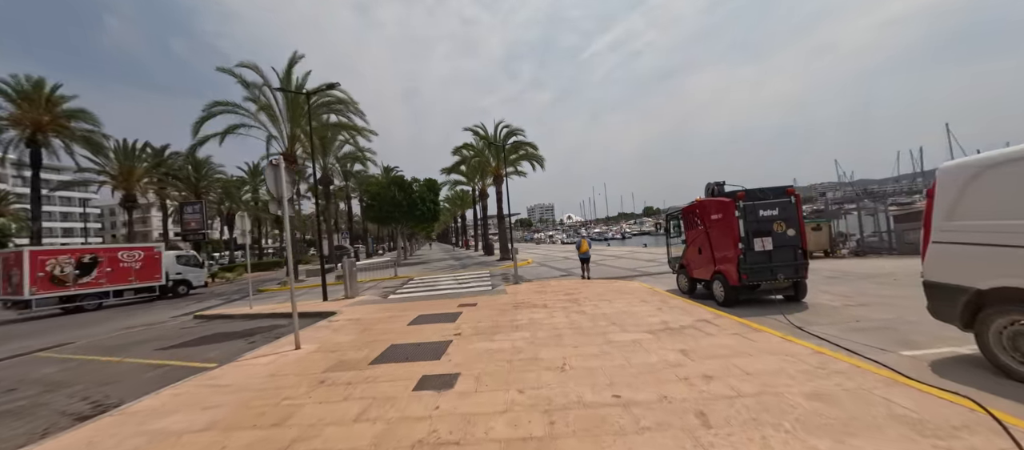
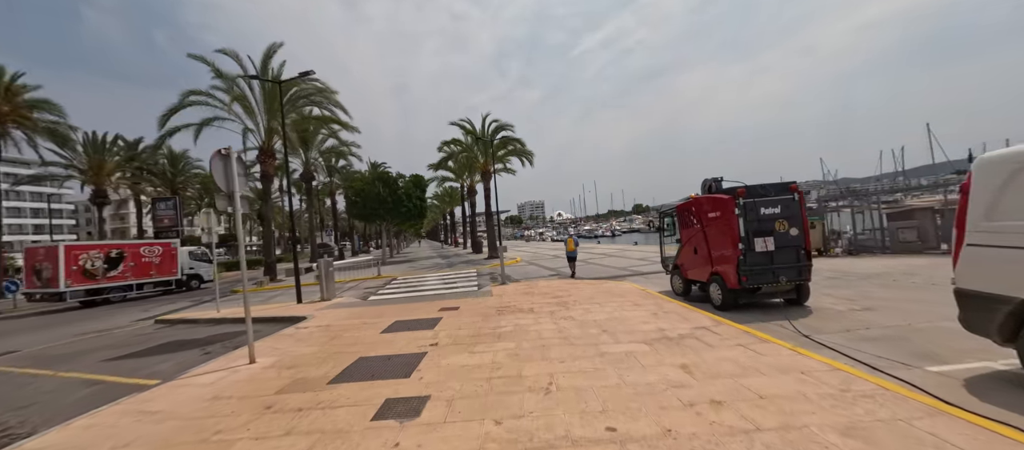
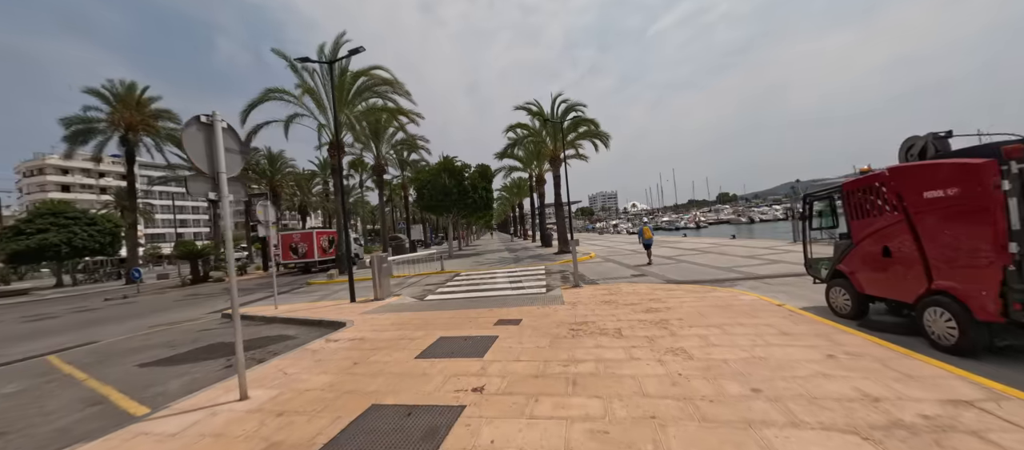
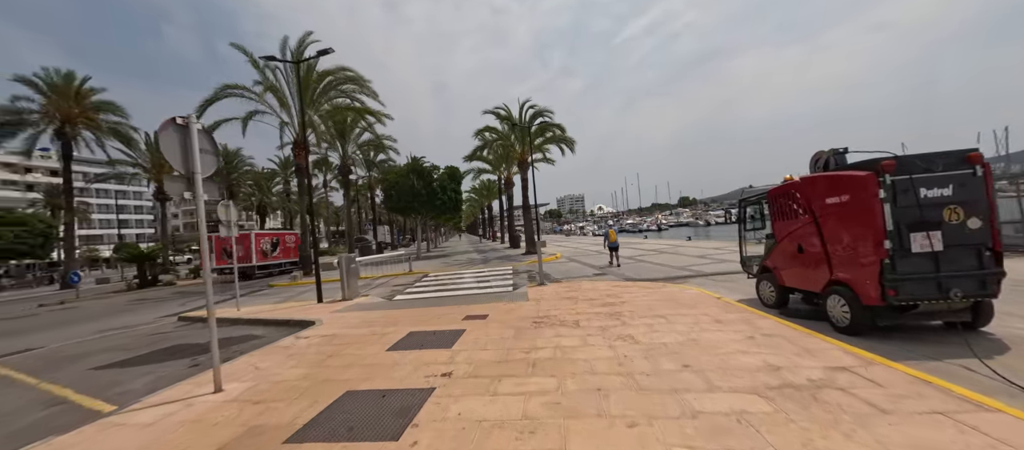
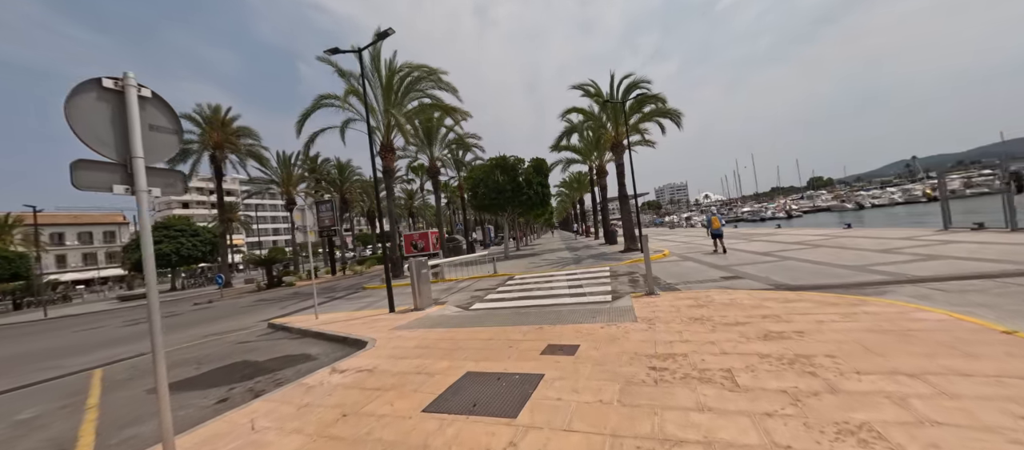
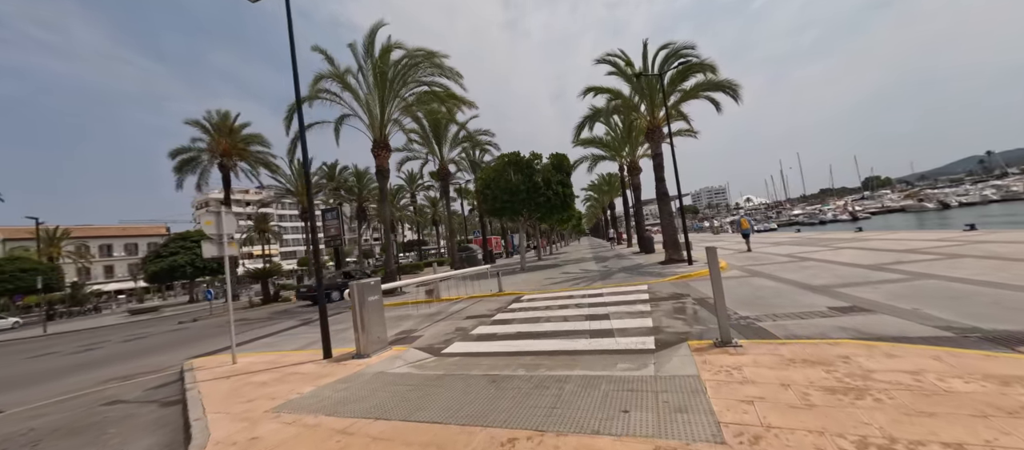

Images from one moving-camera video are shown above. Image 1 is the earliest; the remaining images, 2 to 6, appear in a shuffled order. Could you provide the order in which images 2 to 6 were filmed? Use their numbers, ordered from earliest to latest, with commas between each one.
2, 4, 3, 5, 6
